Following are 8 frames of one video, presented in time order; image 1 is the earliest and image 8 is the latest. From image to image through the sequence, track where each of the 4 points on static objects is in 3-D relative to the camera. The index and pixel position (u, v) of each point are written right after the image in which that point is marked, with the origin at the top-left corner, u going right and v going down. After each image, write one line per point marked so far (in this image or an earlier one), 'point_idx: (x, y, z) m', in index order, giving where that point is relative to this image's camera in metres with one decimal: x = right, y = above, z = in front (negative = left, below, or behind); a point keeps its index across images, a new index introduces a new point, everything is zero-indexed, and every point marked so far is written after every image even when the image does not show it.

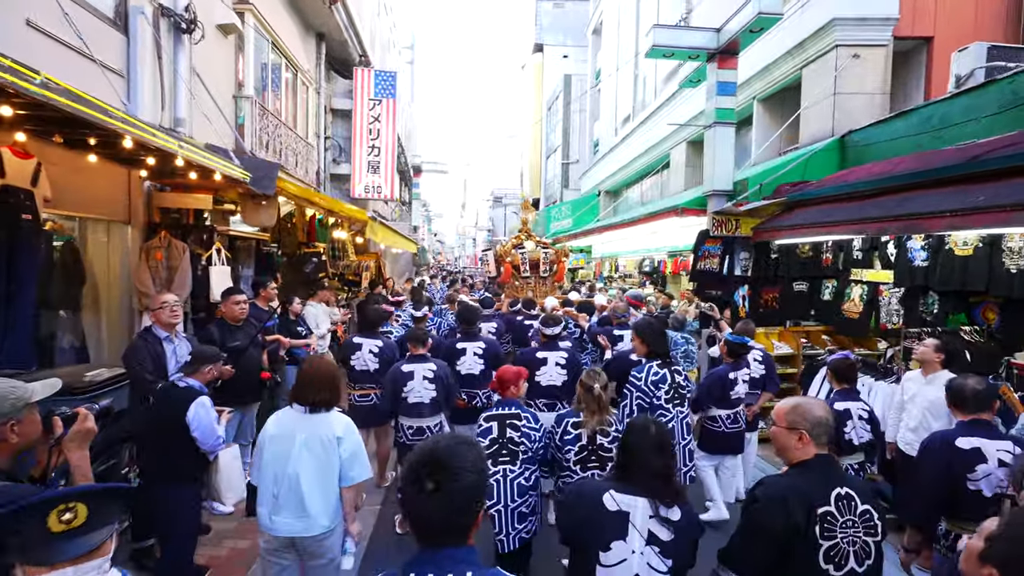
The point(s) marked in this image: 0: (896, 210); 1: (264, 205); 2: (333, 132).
0: (+3.3, +0.7, +4.7) m
1: (-2.5, +0.8, +5.2) m
2: (-4.5, +3.9, +13.1) m
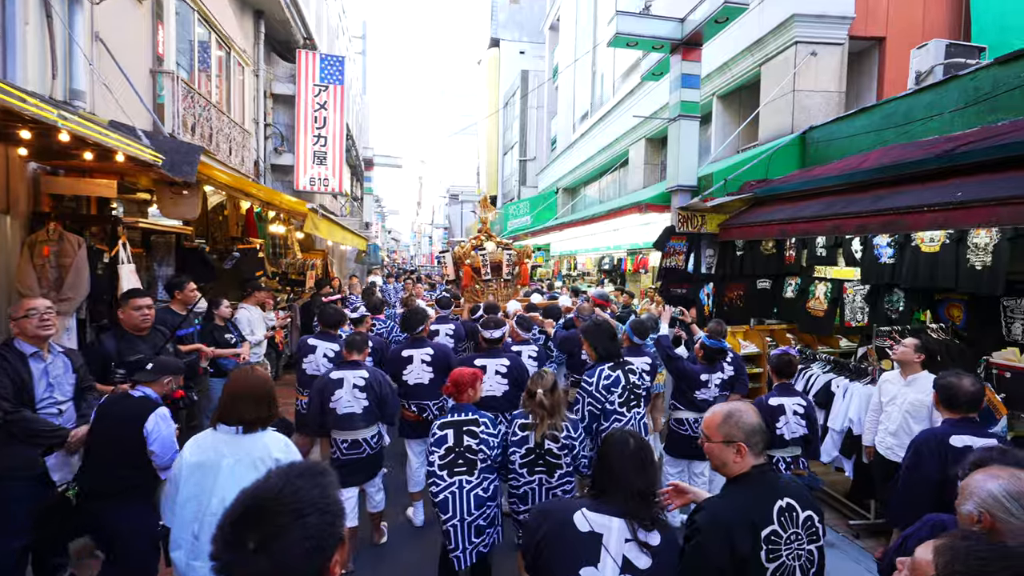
0: (+3.0, +0.7, +4.5) m
1: (-2.8, +0.8, +4.6) m
2: (-5.5, +3.9, +12.2) m
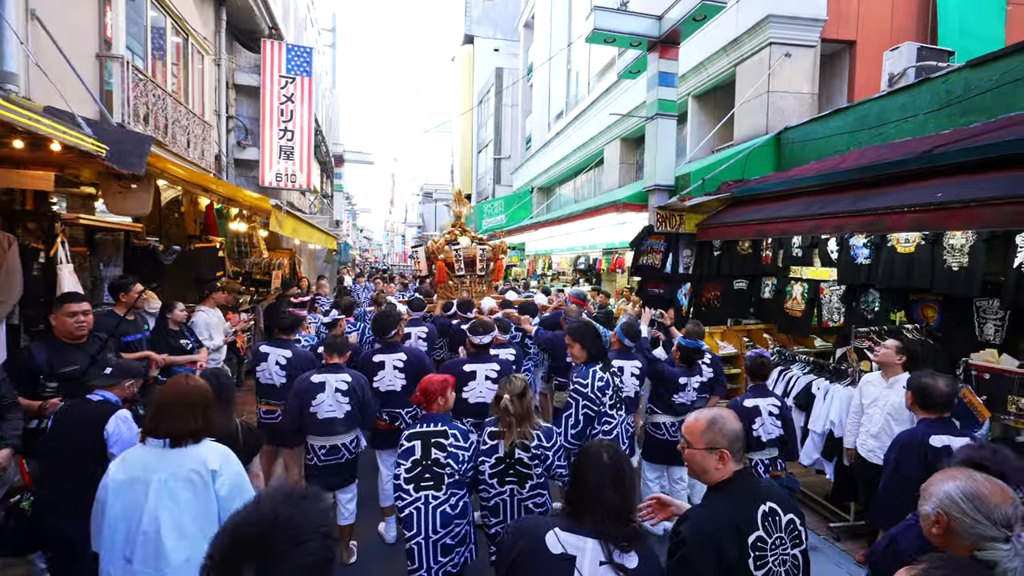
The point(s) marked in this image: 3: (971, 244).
0: (+2.8, +0.7, +4.5) m
1: (-3.0, +0.8, +4.3) m
2: (-6.1, +3.9, +11.8) m
3: (+3.5, +0.3, +4.1) m
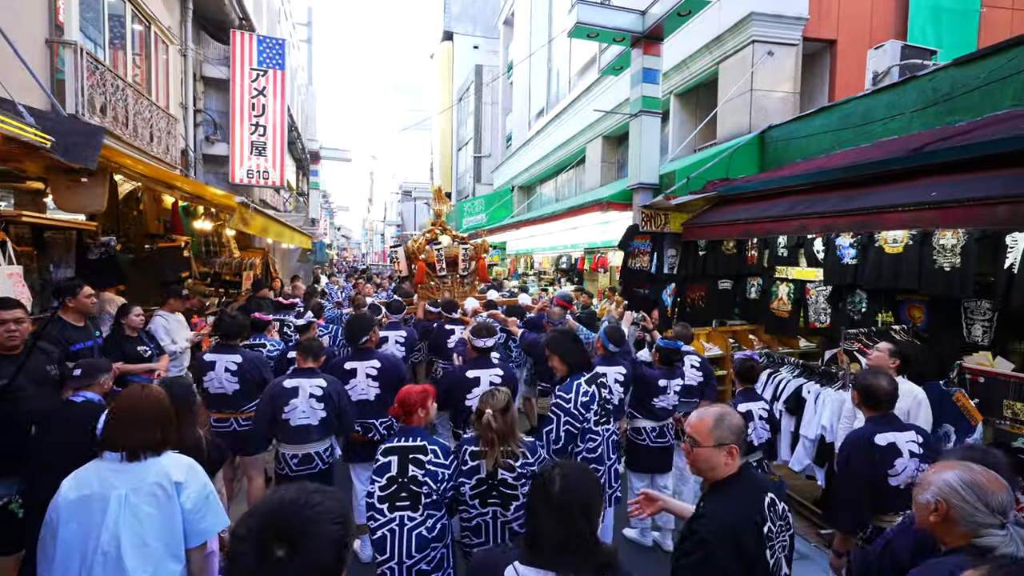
0: (+2.6, +0.7, +4.4) m
1: (-3.2, +0.8, +4.0) m
2: (-6.5, +3.9, +11.4) m
3: (+3.4, +0.3, +4.1) m
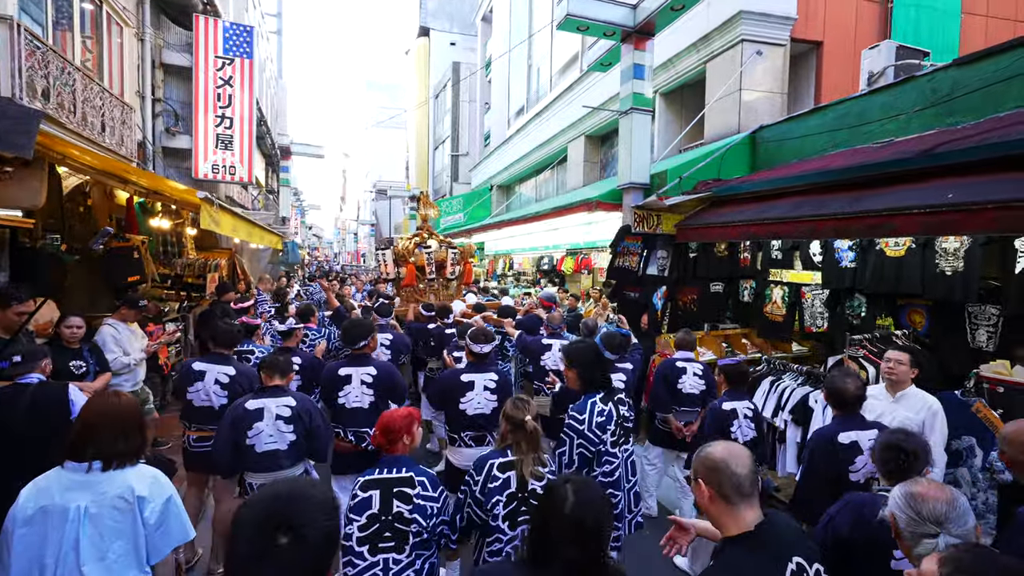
0: (+2.6, +0.6, +4.2) m
1: (-3.2, +0.7, +3.5) m
2: (-6.9, +3.9, +10.7) m
3: (+3.4, +0.3, +3.9) m
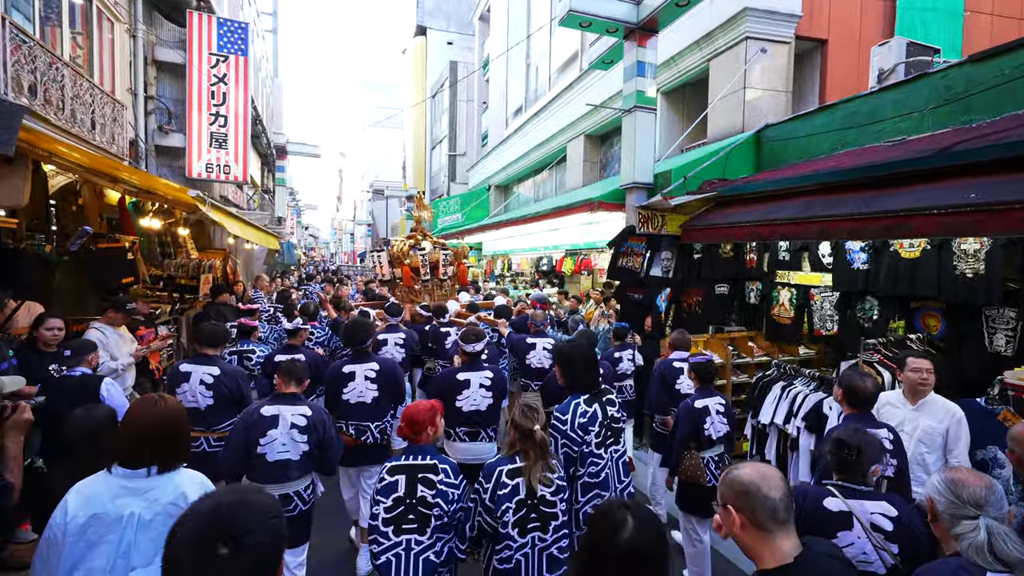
0: (+2.6, +0.6, +4.1) m
1: (-3.2, +0.7, +3.3) m
2: (-6.9, +3.9, +10.5) m
3: (+3.4, +0.3, +3.8) m
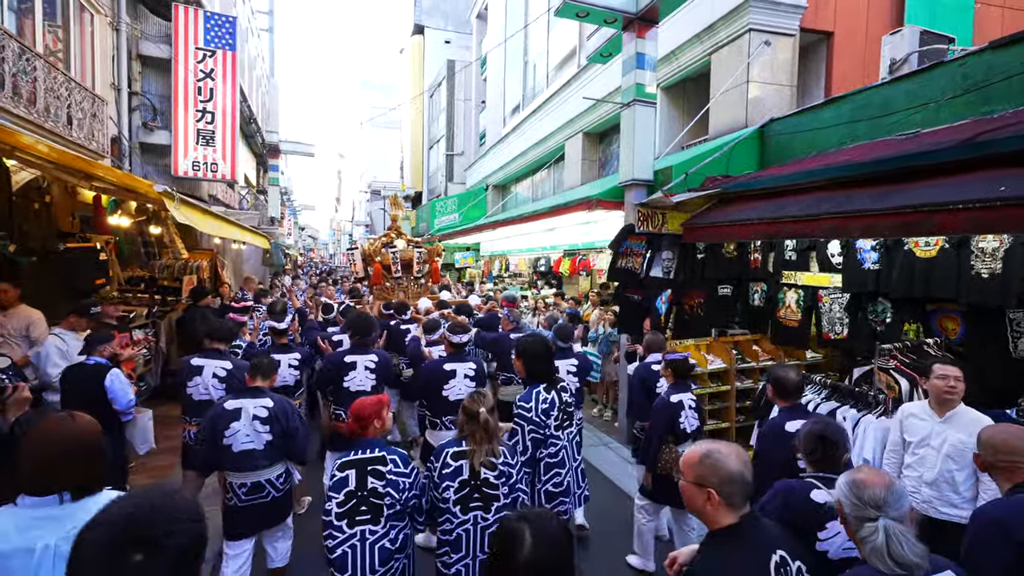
0: (+2.5, +0.6, +3.8) m
1: (-3.2, +0.7, +3.1) m
2: (-7.0, +3.8, +10.3) m
3: (+3.3, +0.3, +3.6) m
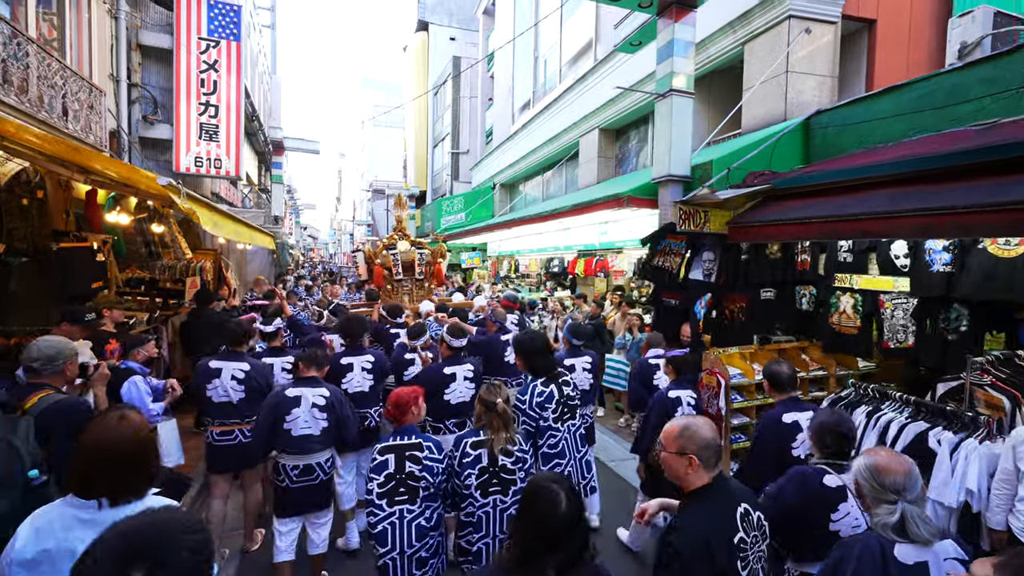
0: (+2.8, +0.6, +3.4) m
1: (-2.9, +0.7, +2.7) m
2: (-6.7, +3.8, +9.9) m
3: (+3.6, +0.2, +3.2) m
